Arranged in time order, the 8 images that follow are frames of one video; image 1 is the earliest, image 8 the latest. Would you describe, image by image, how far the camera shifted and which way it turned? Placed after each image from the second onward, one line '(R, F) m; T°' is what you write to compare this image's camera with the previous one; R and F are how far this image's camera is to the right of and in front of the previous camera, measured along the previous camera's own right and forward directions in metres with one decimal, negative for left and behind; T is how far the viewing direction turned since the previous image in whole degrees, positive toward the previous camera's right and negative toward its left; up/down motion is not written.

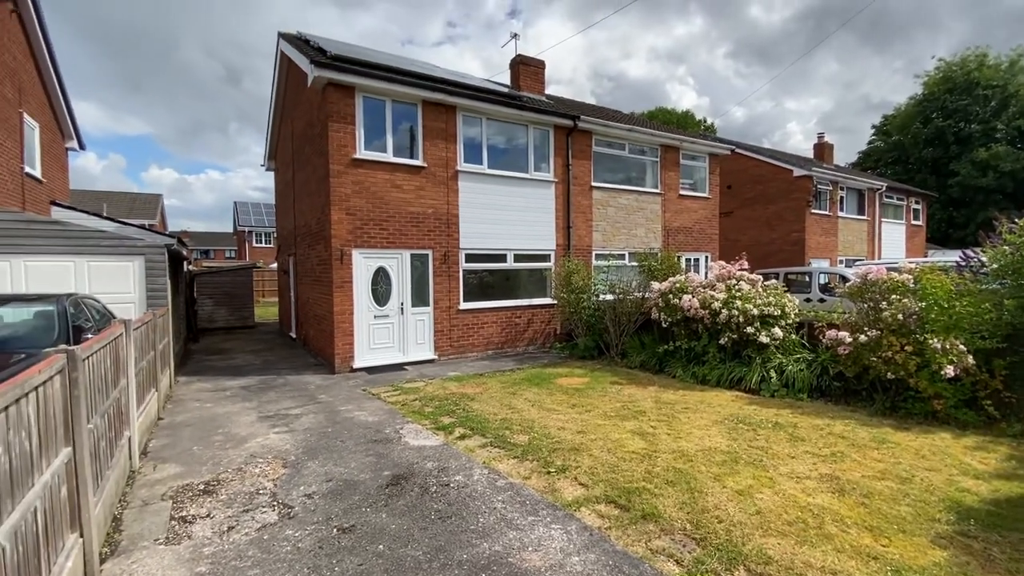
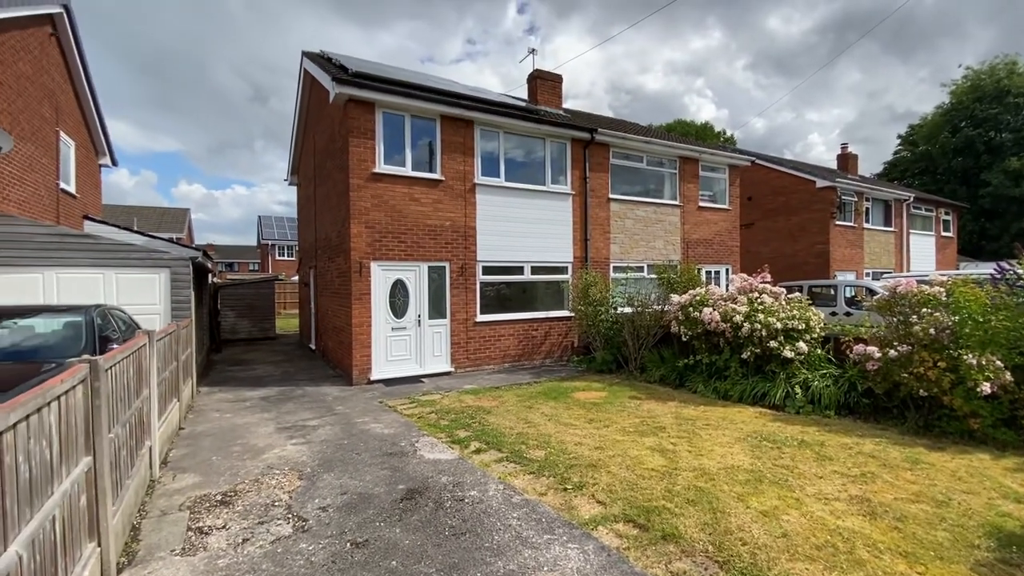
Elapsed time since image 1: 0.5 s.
(0.0, 0.0) m; -2°
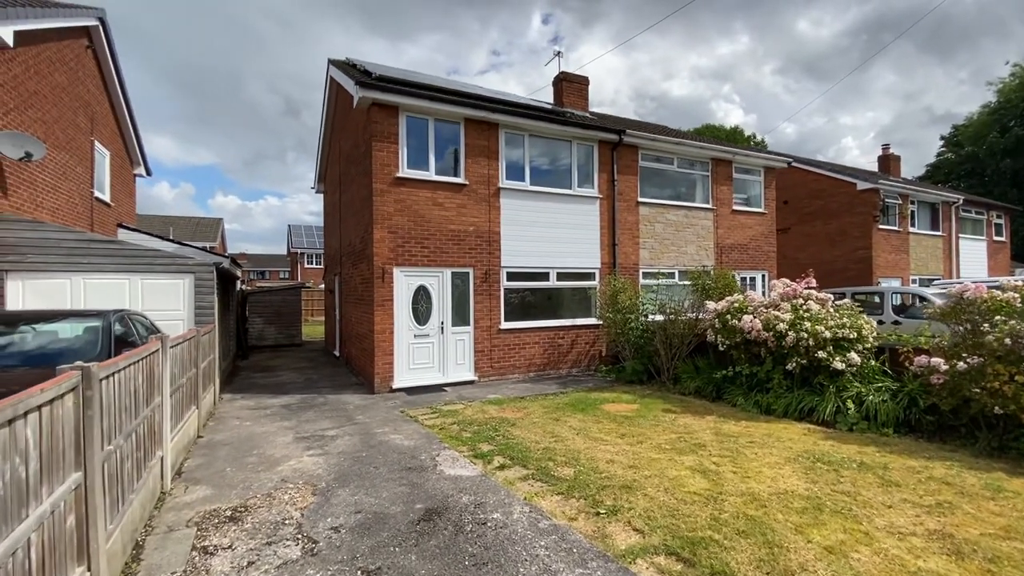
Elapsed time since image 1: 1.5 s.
(0.0, +0.3) m; -3°
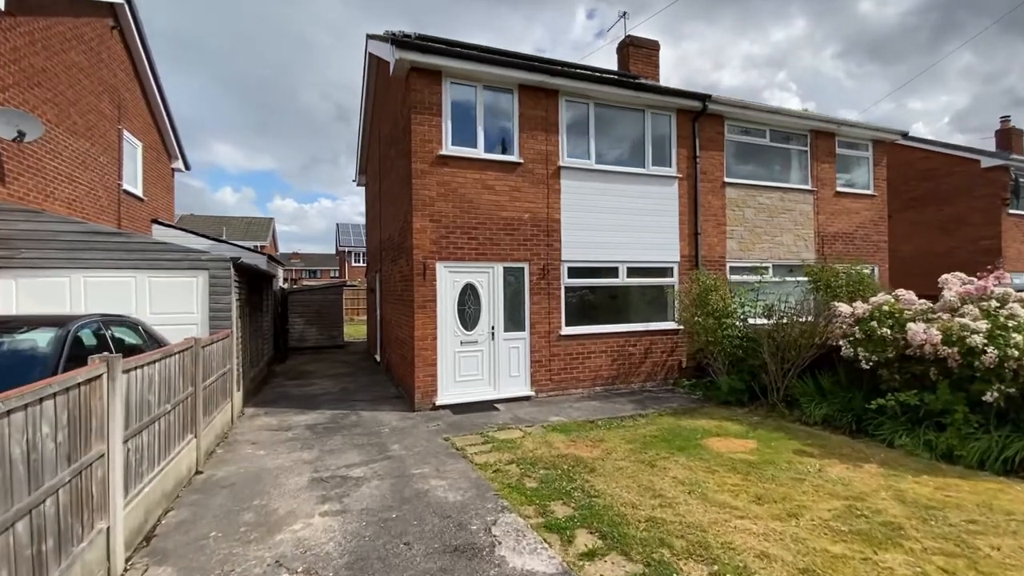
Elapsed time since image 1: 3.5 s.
(-0.4, +1.7) m; -5°
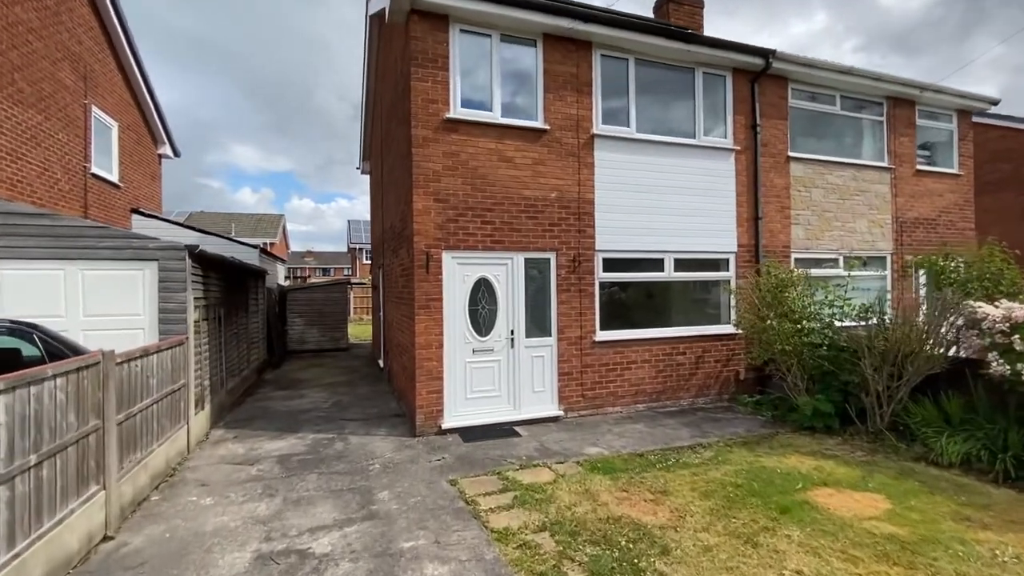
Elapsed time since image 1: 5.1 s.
(-0.1, +1.6) m; -2°
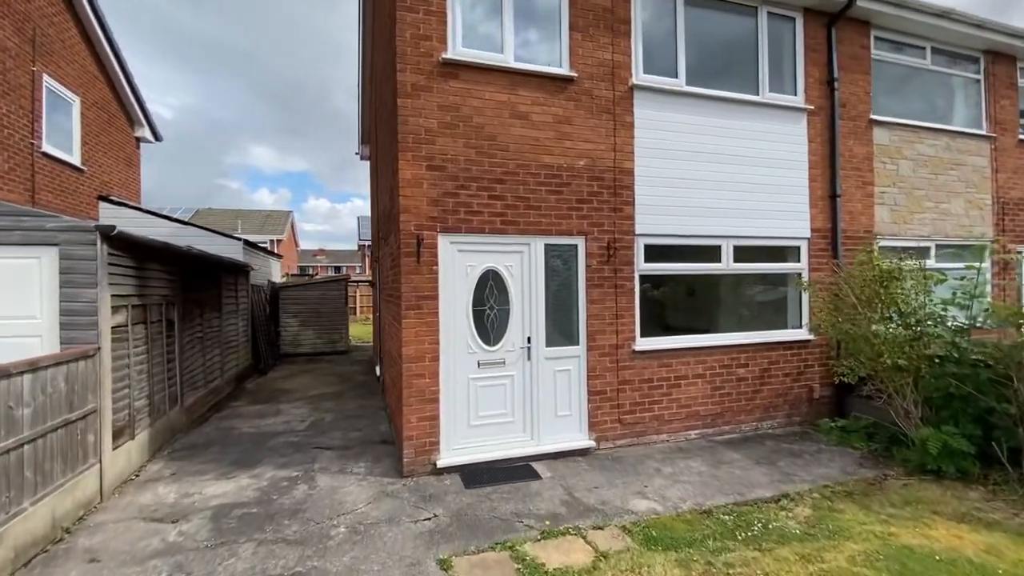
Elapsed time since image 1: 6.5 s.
(0.0, +1.6) m; -2°
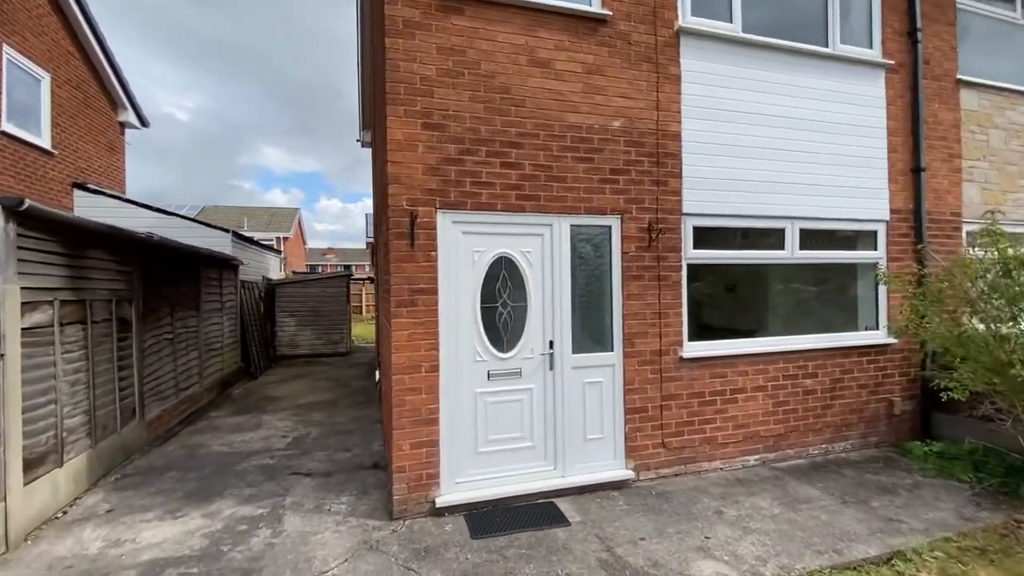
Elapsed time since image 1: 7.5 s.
(-0.1, +1.1) m; -1°
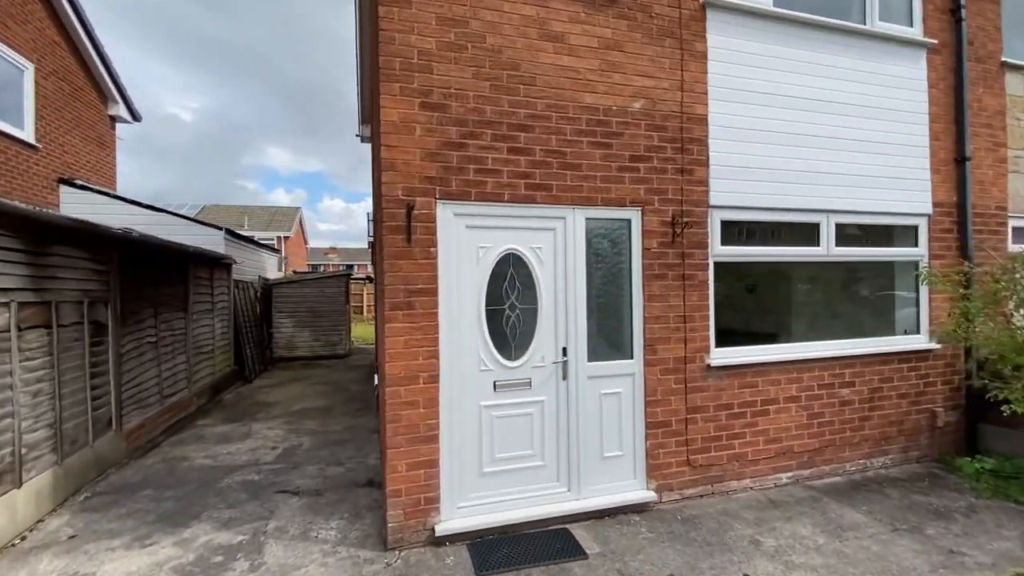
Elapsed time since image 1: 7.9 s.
(-0.1, +0.5) m; 0°
